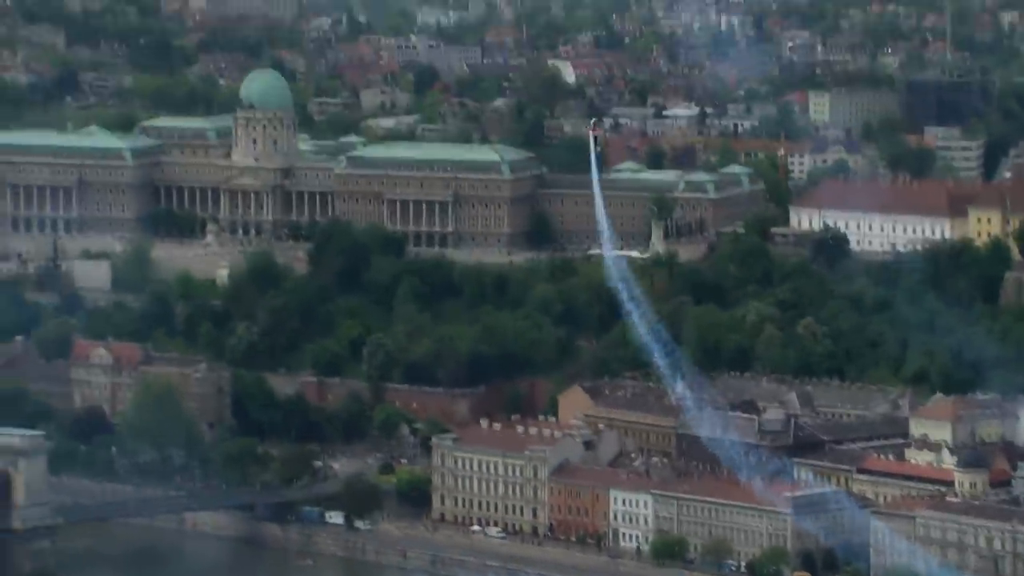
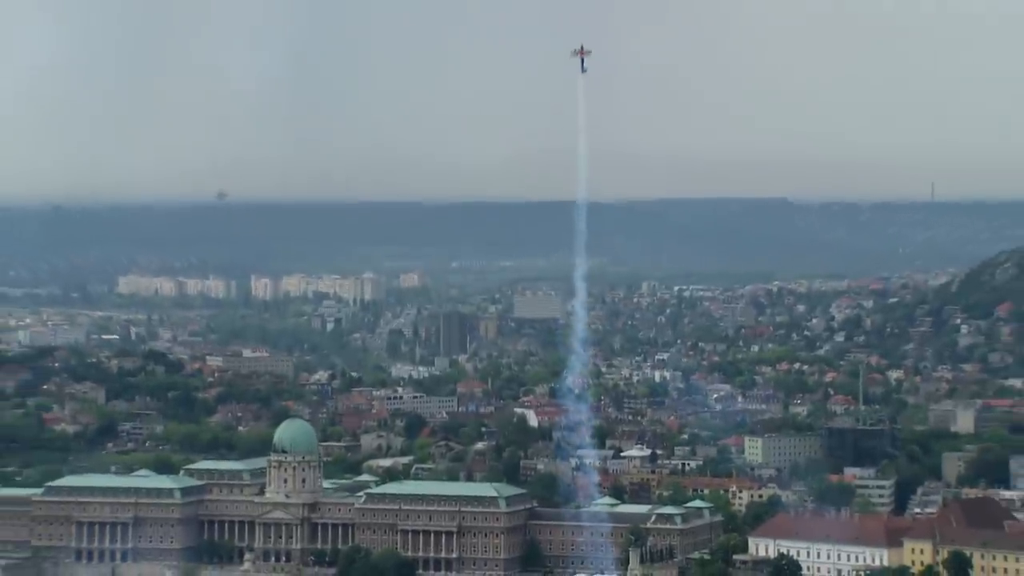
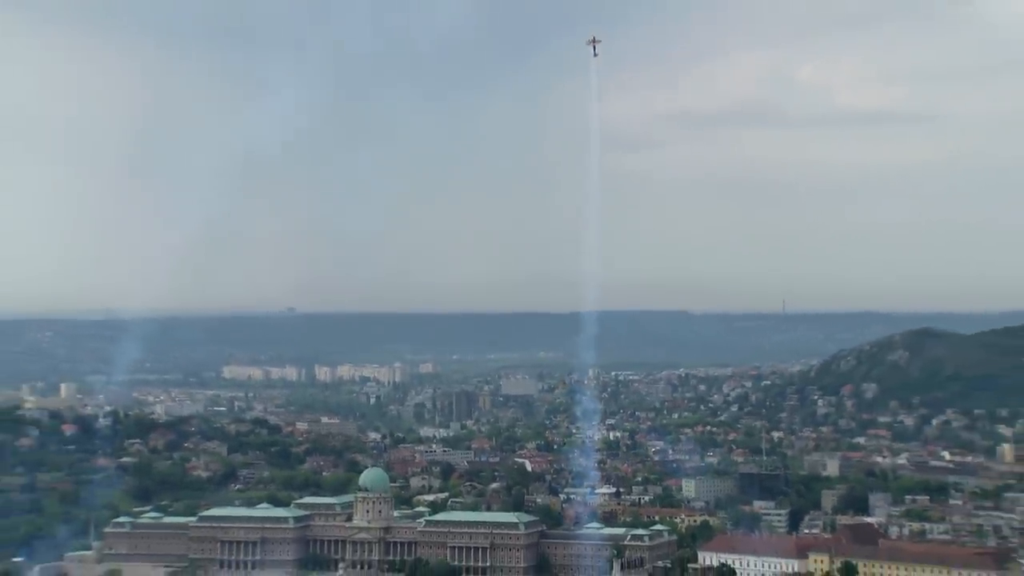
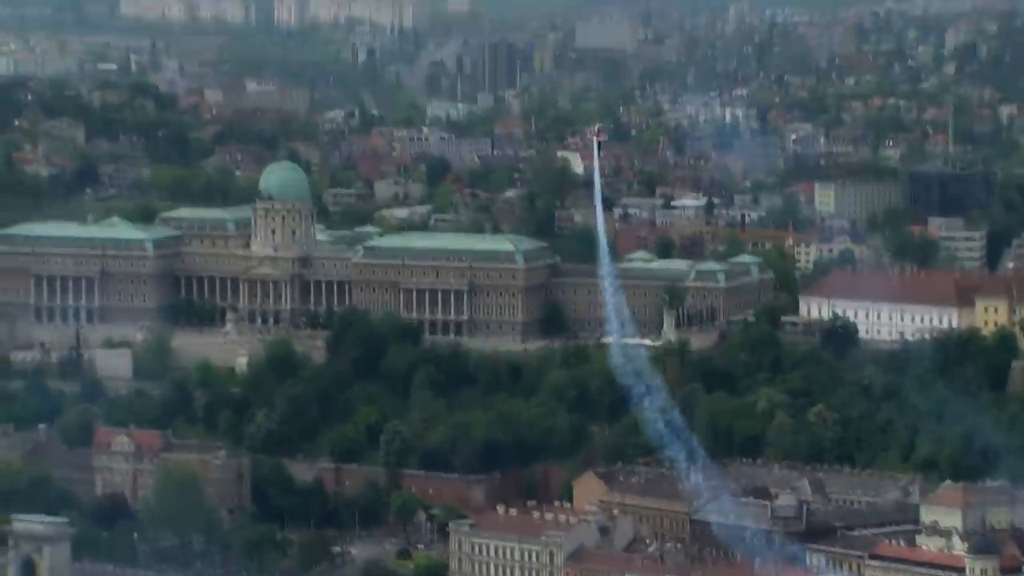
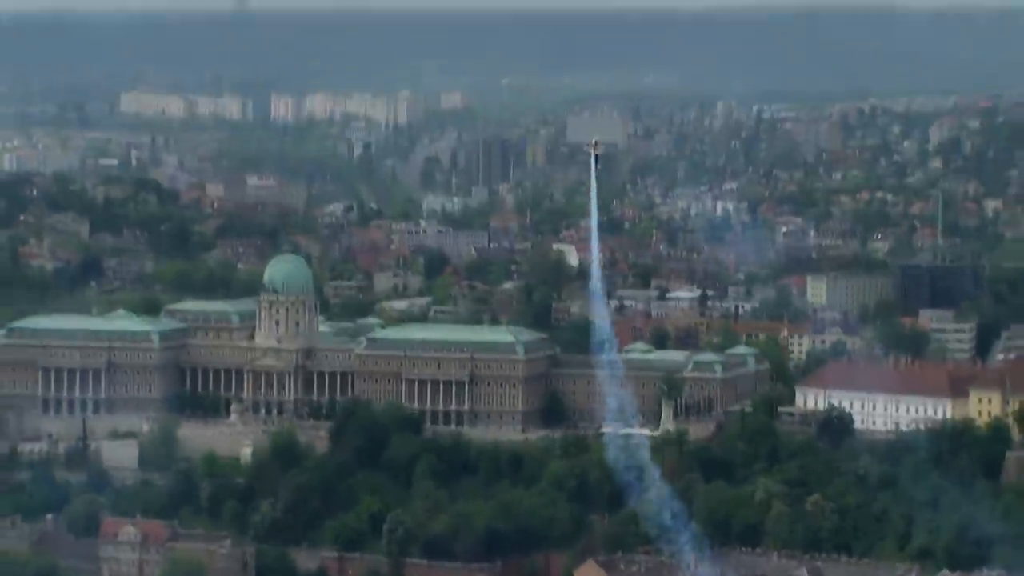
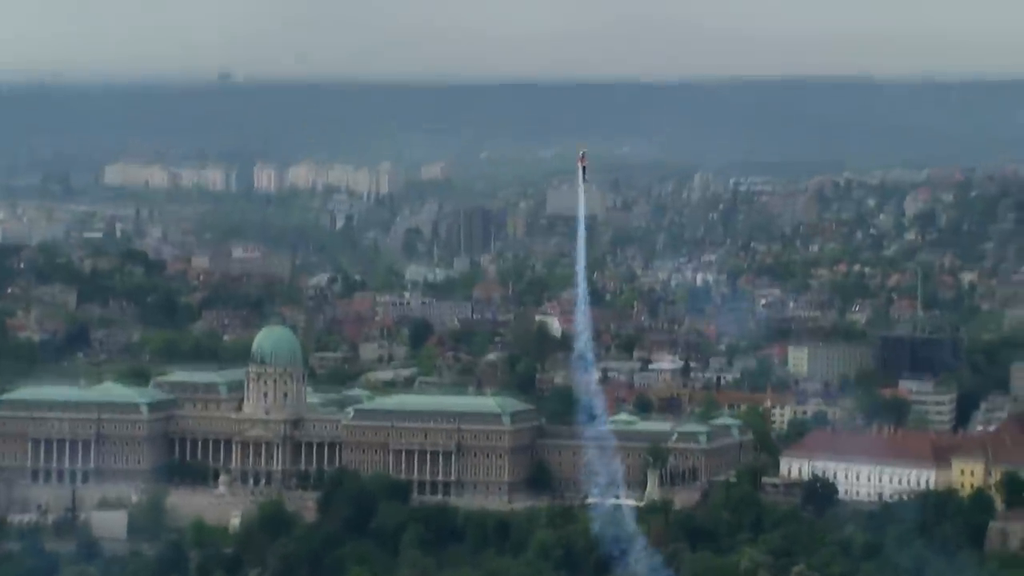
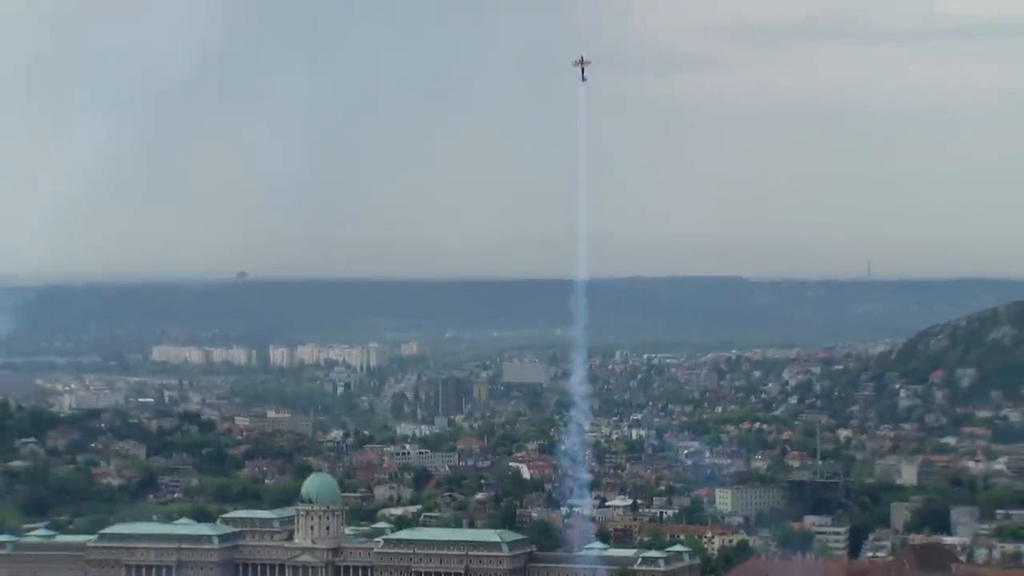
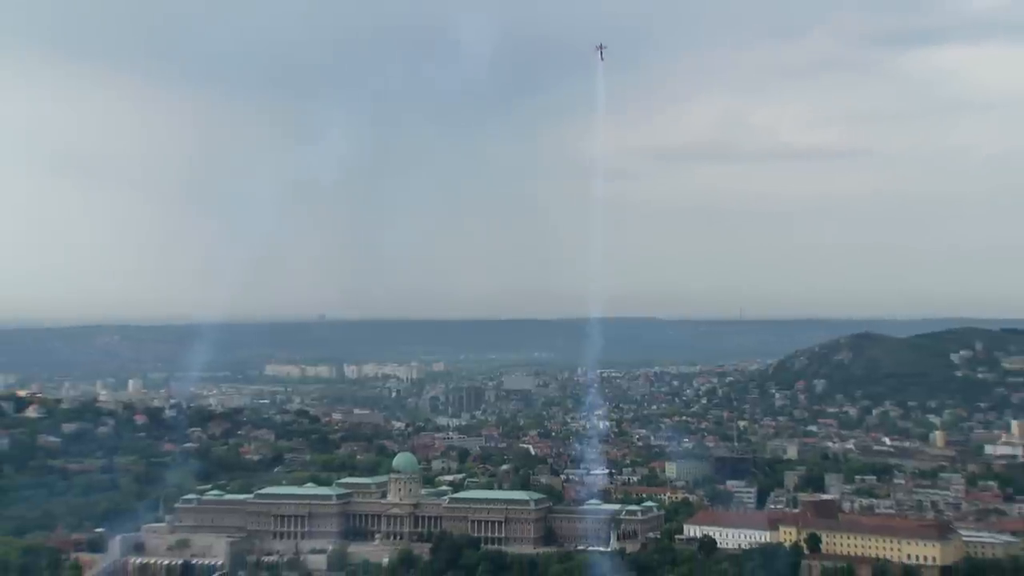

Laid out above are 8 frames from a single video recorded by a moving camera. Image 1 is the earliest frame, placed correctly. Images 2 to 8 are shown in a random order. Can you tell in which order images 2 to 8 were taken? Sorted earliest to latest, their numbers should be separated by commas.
4, 5, 6, 2, 7, 3, 8
